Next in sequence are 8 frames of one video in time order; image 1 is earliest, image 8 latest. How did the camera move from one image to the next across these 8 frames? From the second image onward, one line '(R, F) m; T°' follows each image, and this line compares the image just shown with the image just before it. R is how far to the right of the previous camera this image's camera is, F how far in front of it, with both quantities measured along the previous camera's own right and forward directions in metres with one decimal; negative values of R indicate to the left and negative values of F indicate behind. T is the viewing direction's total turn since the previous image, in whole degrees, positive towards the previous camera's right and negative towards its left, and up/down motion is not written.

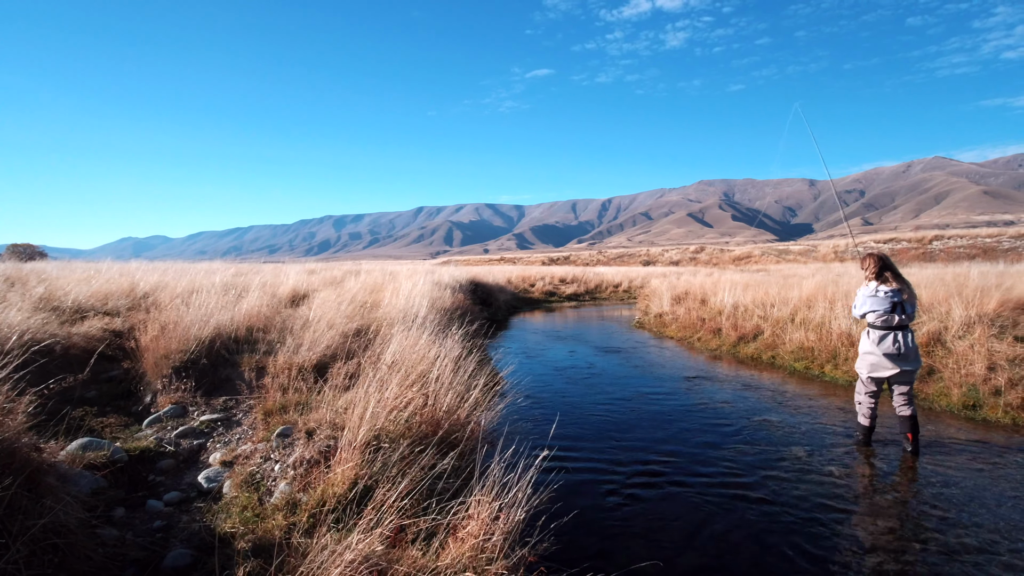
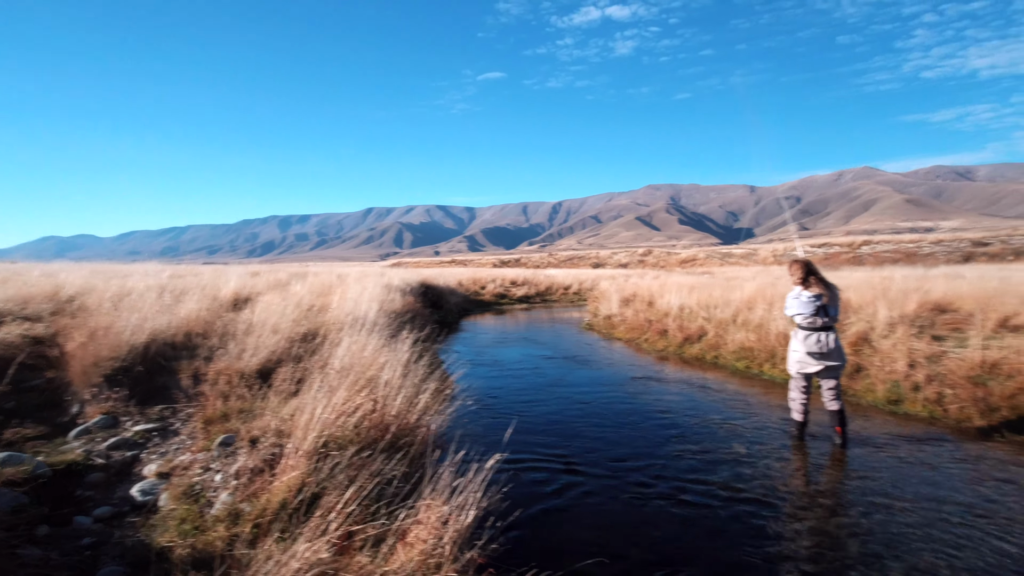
(0.0, 0.0) m; +5°
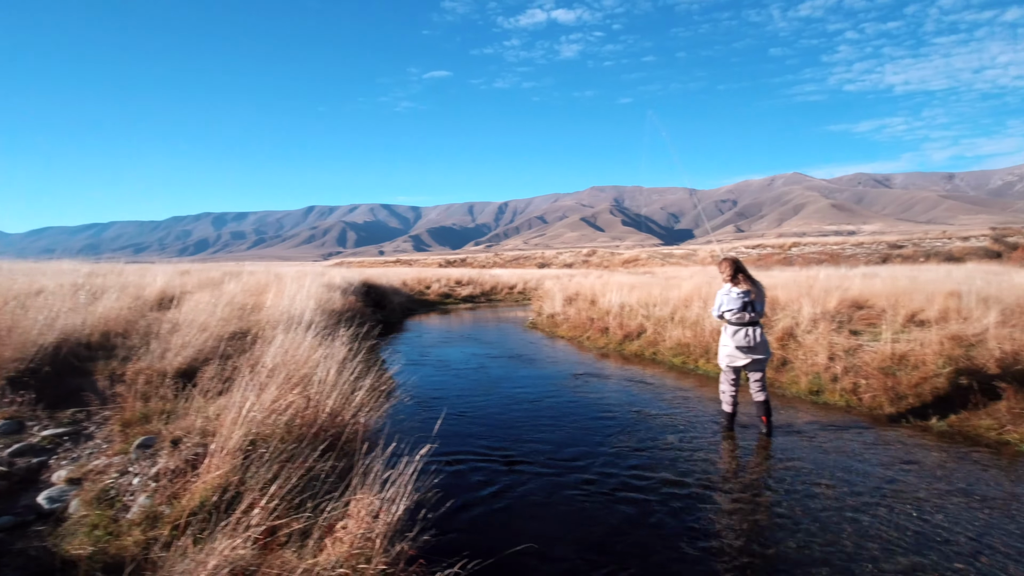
(+0.1, 0.0) m; +5°
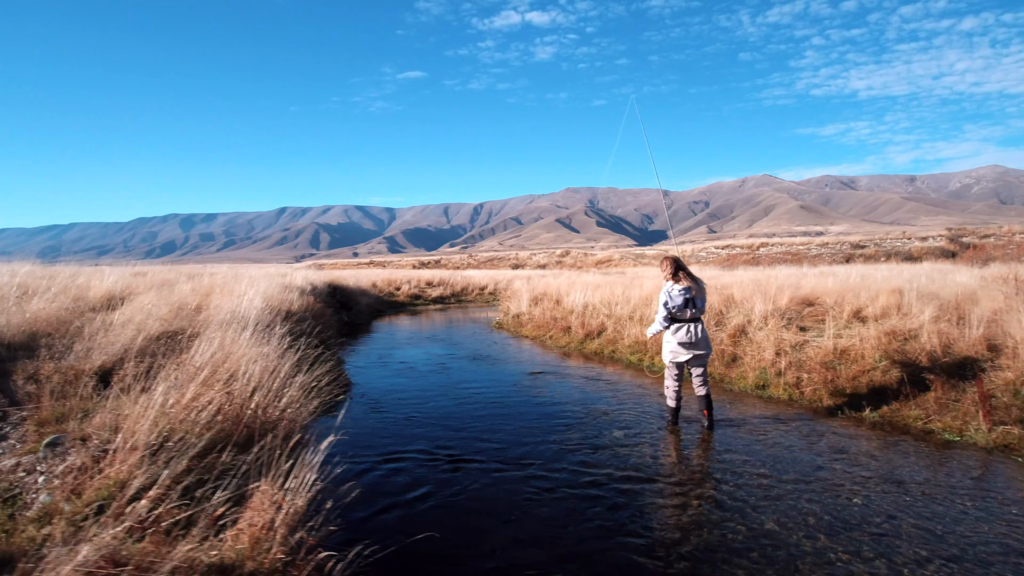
(+0.4, -0.1) m; +2°
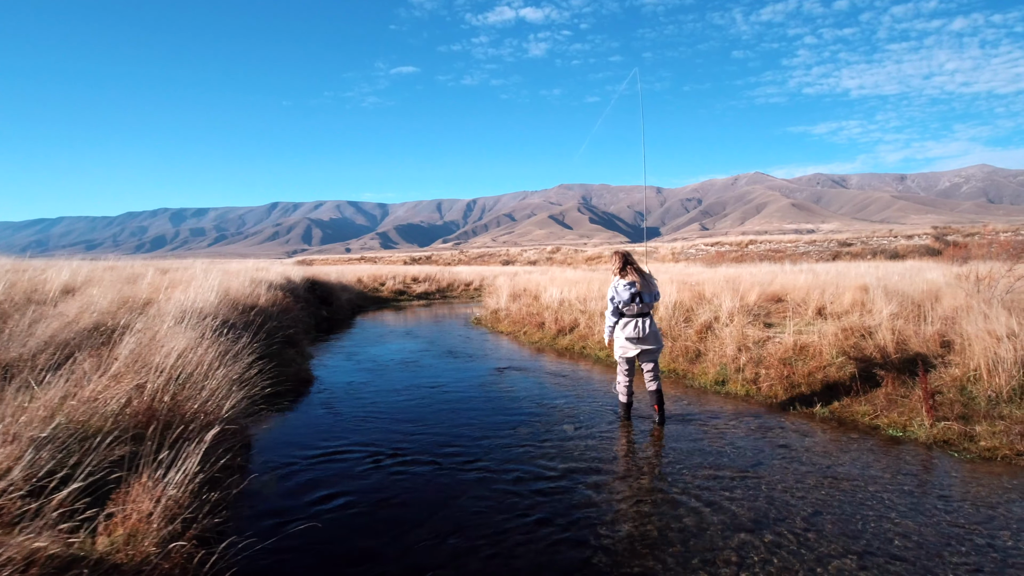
(+0.6, 0.0) m; +1°
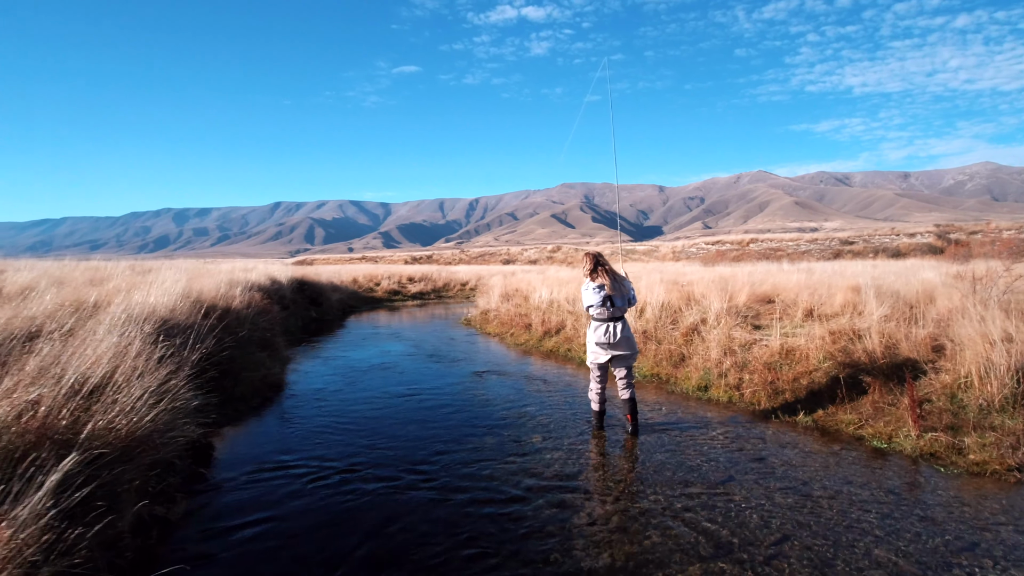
(+0.5, +0.4) m; 0°
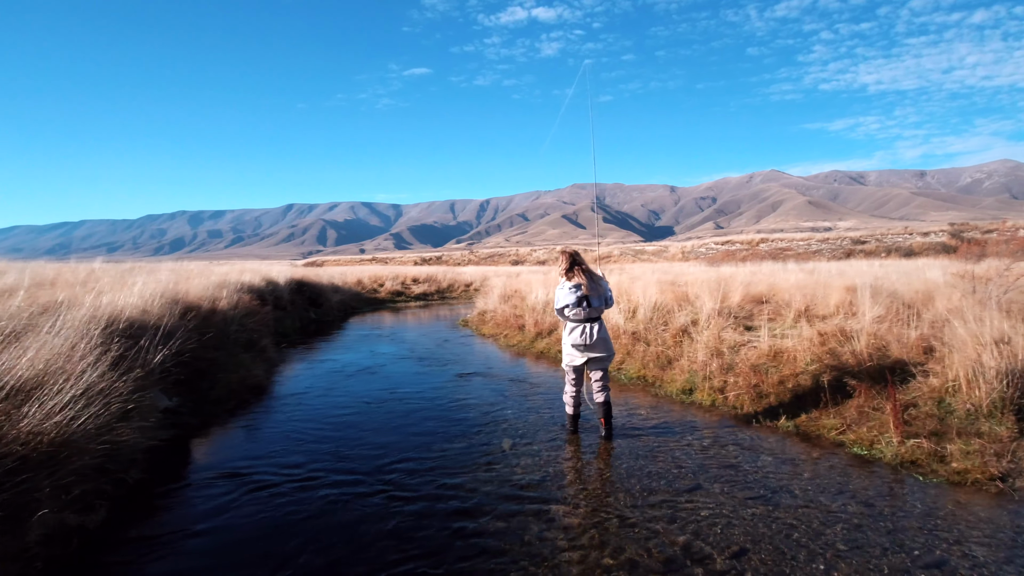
(+0.5, +0.2) m; -1°
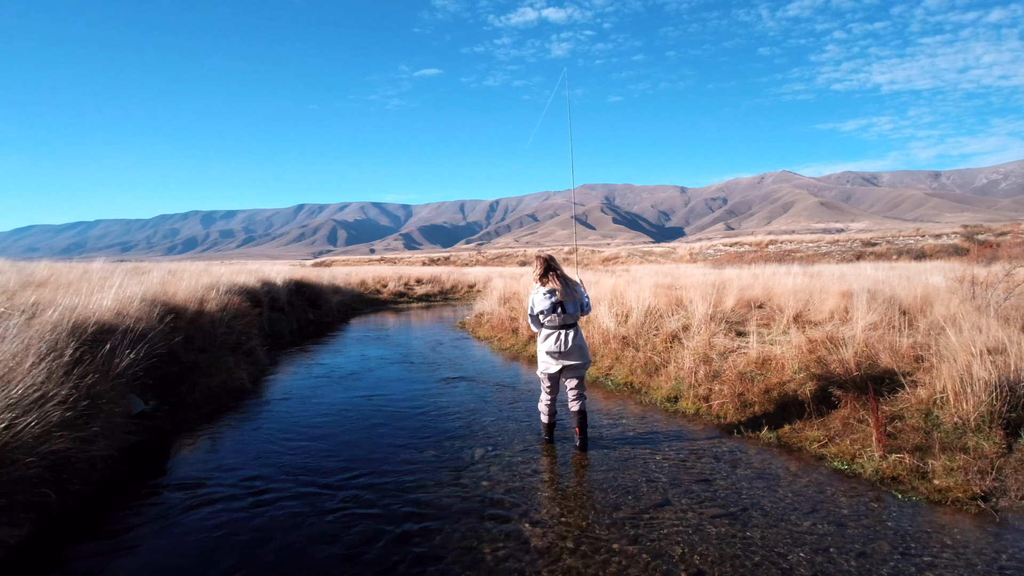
(+0.5, +0.2) m; -1°
